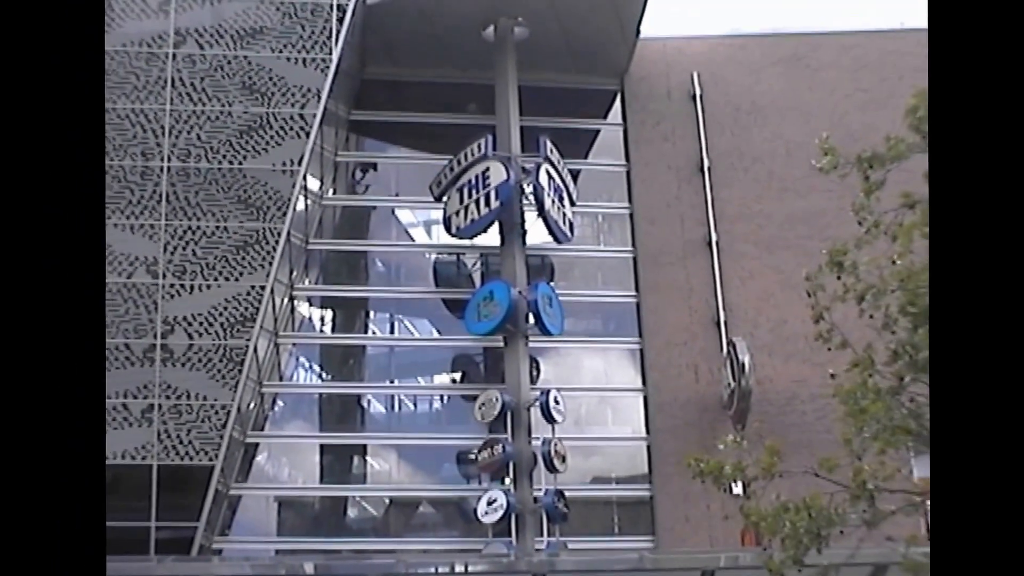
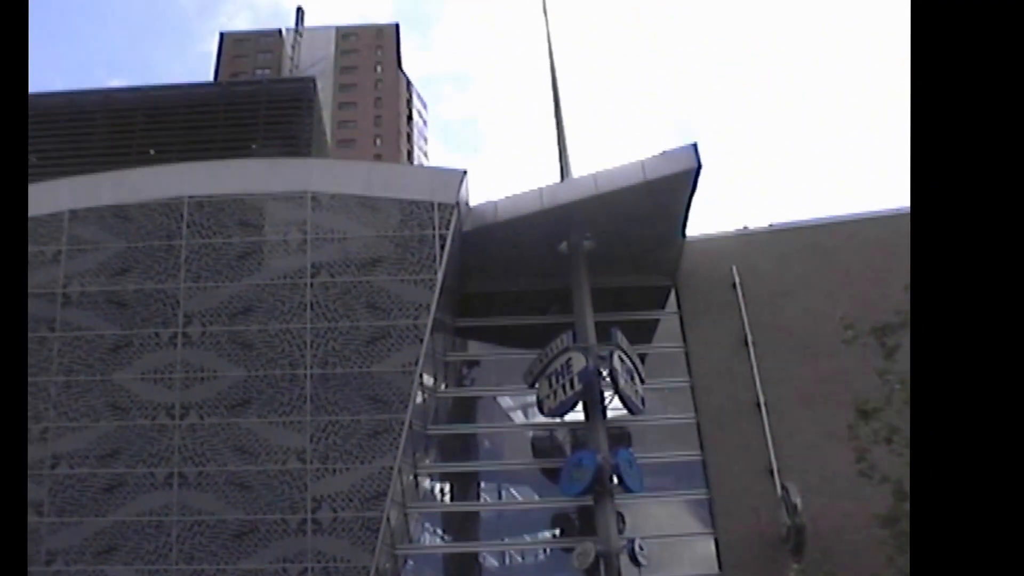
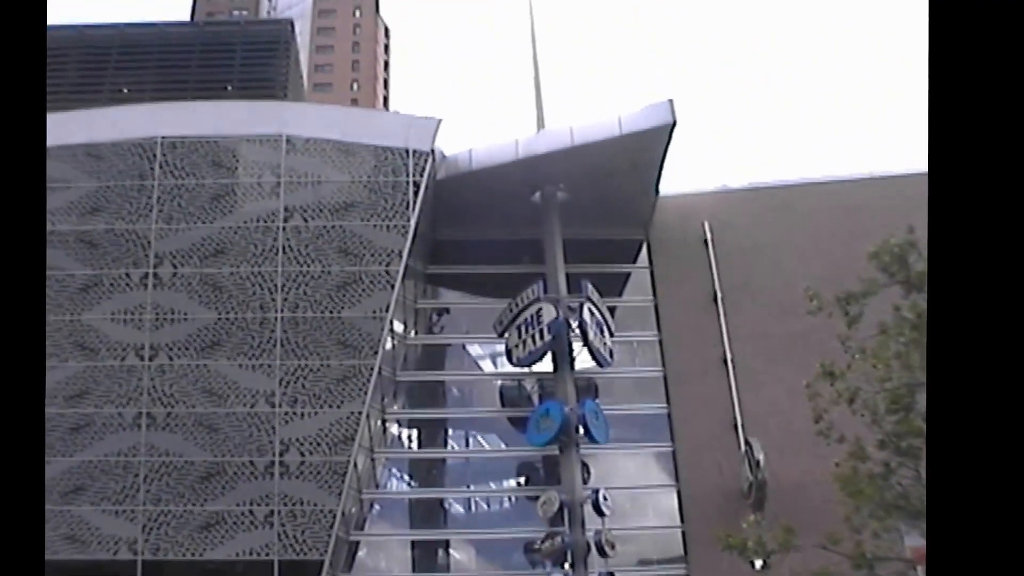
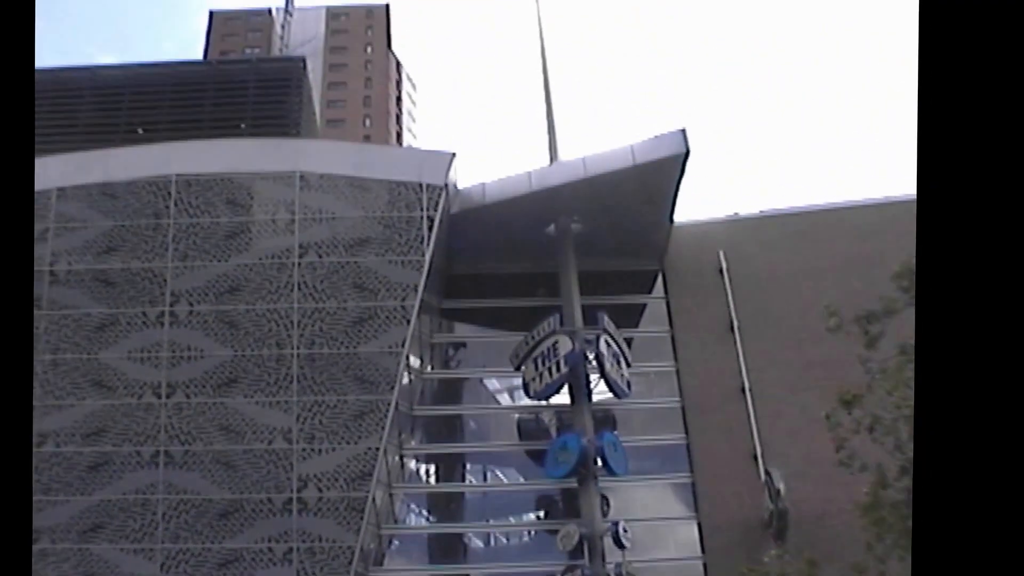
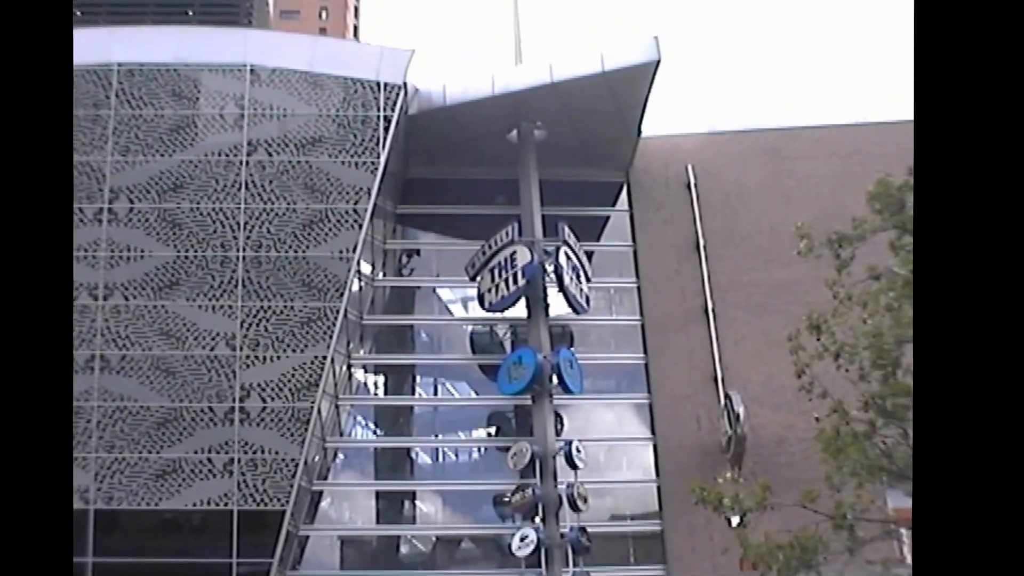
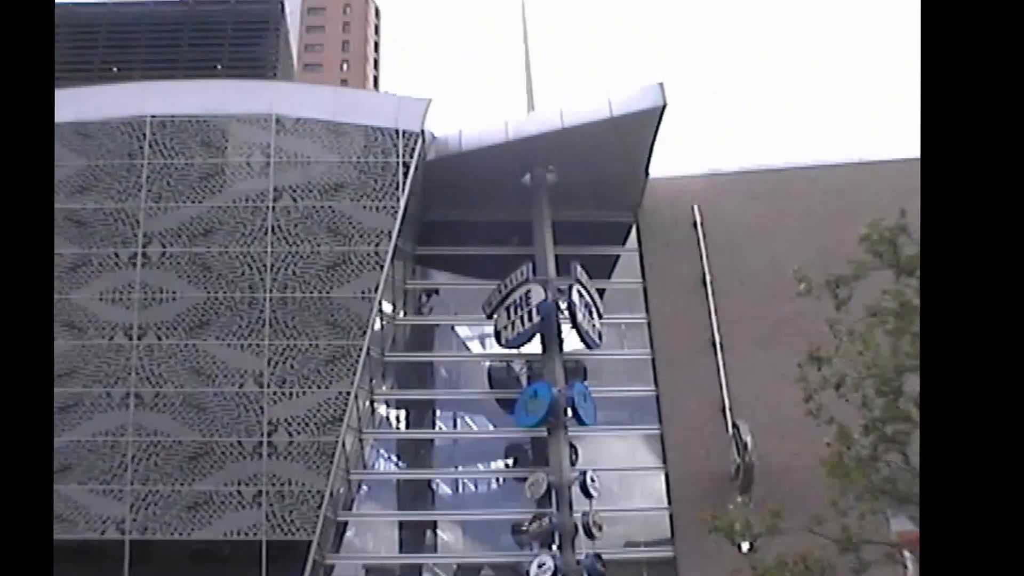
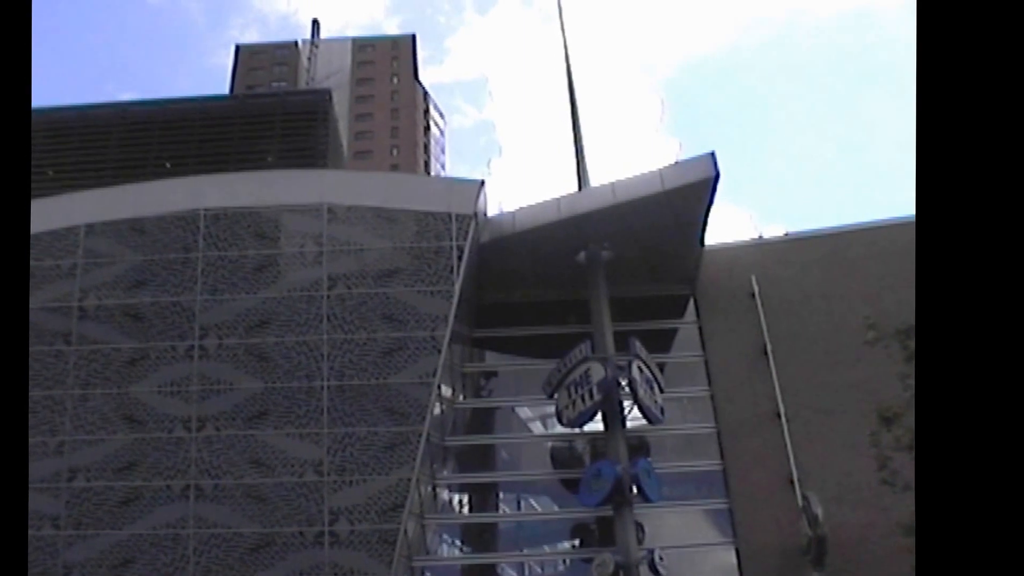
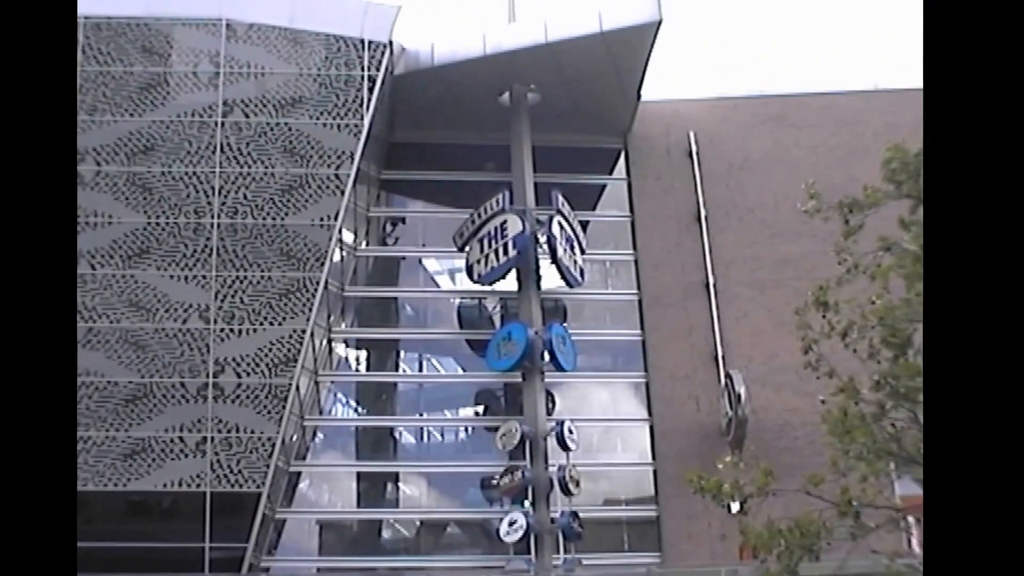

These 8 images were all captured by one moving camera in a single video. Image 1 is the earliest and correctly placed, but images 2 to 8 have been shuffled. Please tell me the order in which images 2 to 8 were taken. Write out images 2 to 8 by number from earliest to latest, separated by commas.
8, 5, 6, 3, 4, 2, 7
